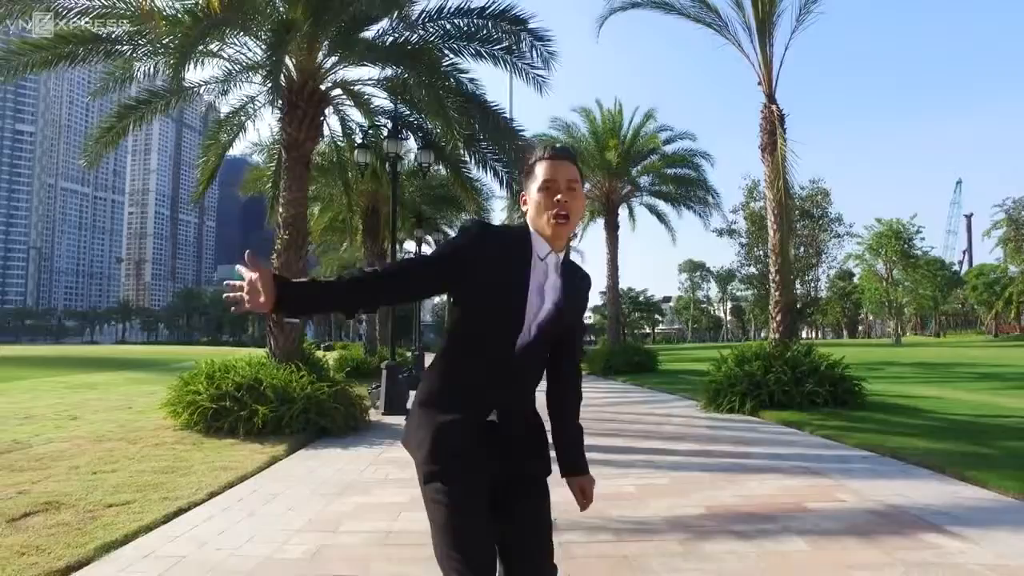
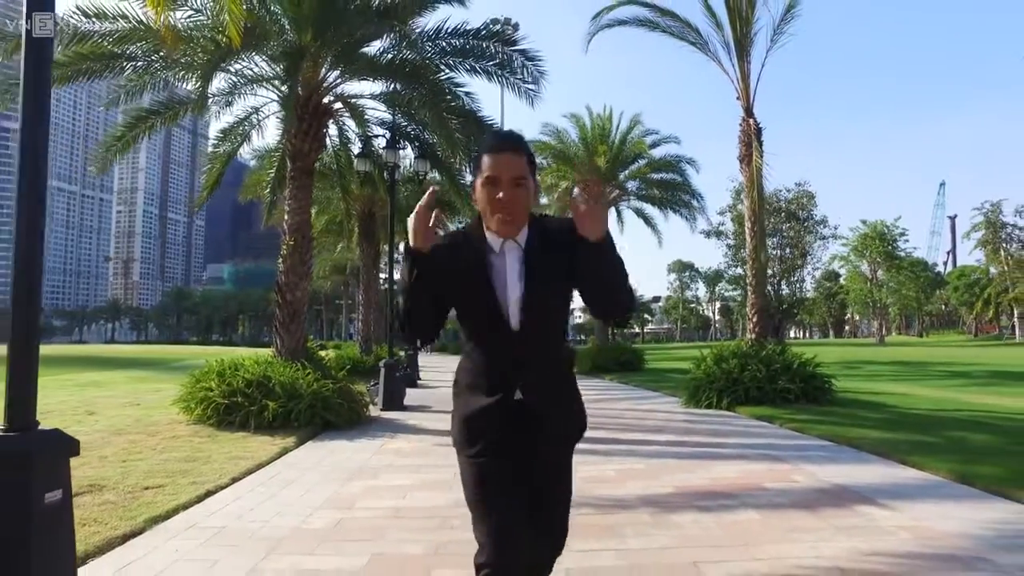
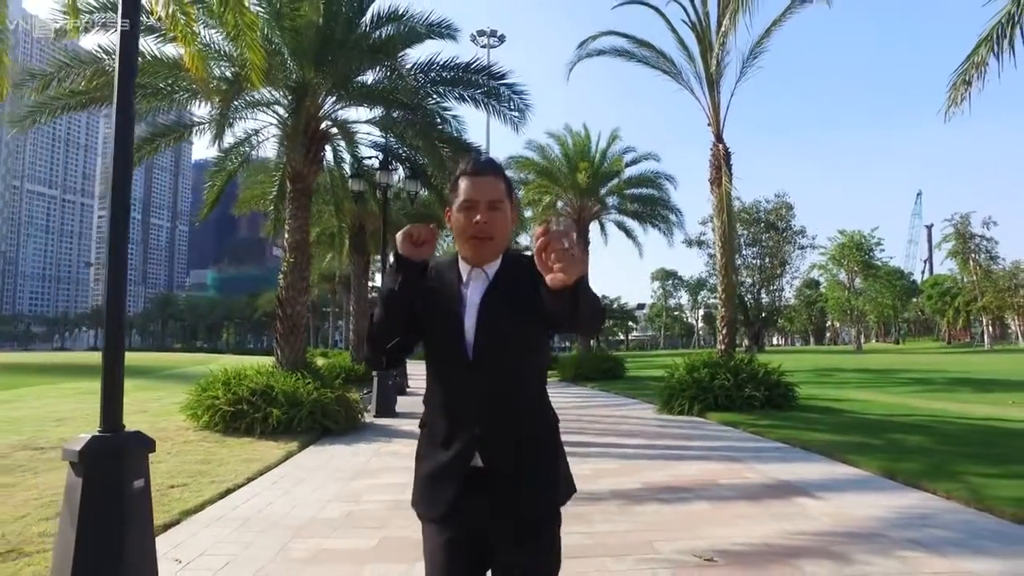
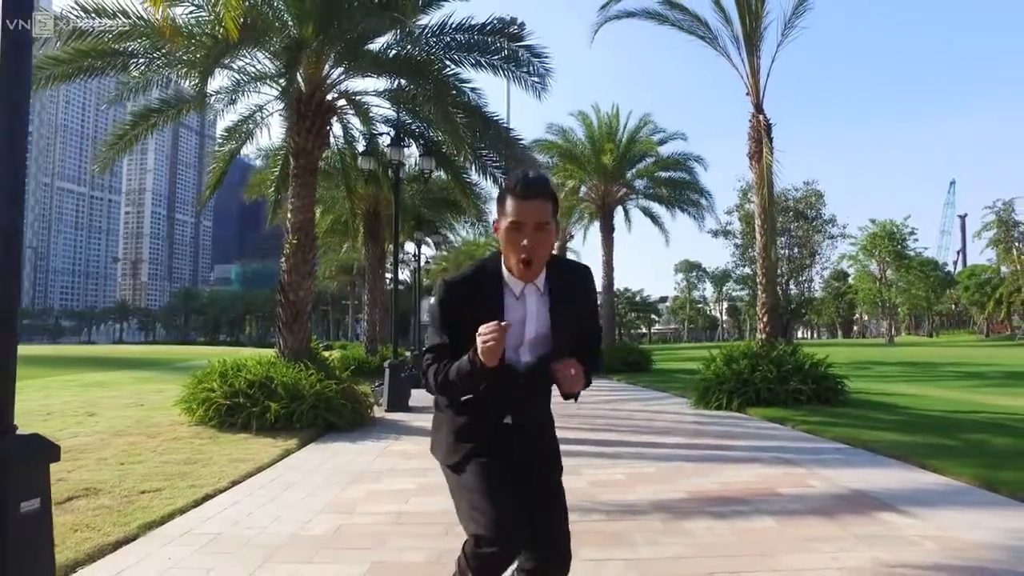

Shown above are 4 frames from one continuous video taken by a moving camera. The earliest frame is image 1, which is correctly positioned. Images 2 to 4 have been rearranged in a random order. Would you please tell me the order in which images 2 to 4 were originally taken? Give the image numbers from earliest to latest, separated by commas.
4, 2, 3
